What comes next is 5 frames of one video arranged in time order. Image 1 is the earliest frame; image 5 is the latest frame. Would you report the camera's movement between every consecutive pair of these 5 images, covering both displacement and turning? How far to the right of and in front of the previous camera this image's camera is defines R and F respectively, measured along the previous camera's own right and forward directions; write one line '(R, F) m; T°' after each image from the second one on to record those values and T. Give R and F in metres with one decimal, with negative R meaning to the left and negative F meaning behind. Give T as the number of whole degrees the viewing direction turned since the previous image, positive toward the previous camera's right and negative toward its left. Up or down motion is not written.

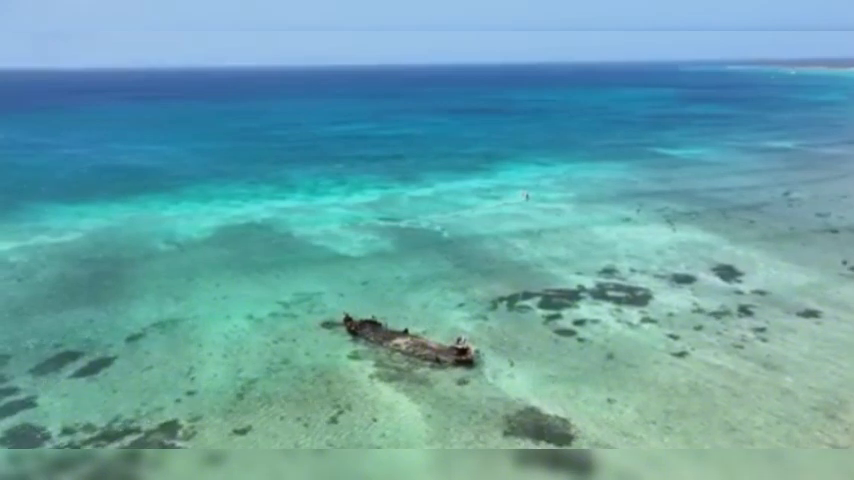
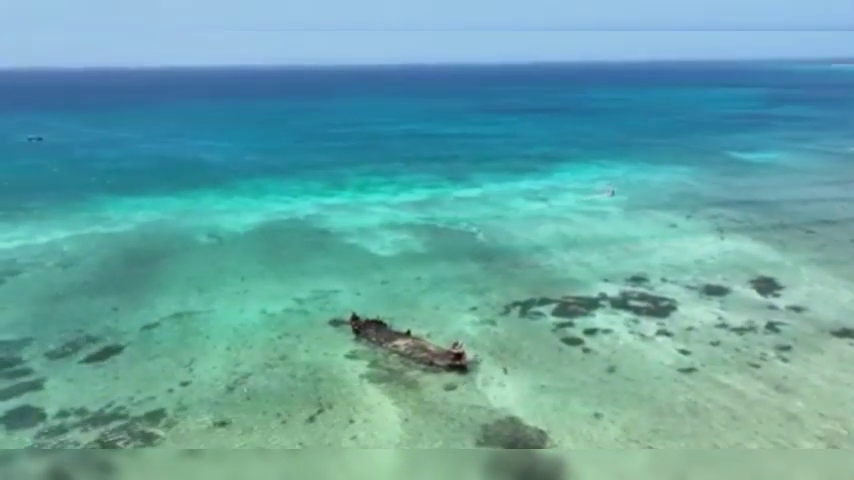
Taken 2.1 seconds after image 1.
(+2.4, +0.3) m; -7°
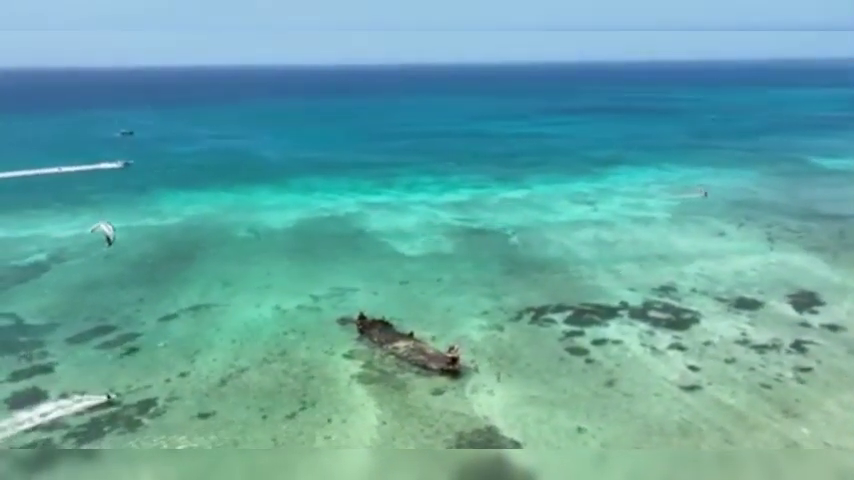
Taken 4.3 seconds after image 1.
(+2.3, +0.4) m; -7°
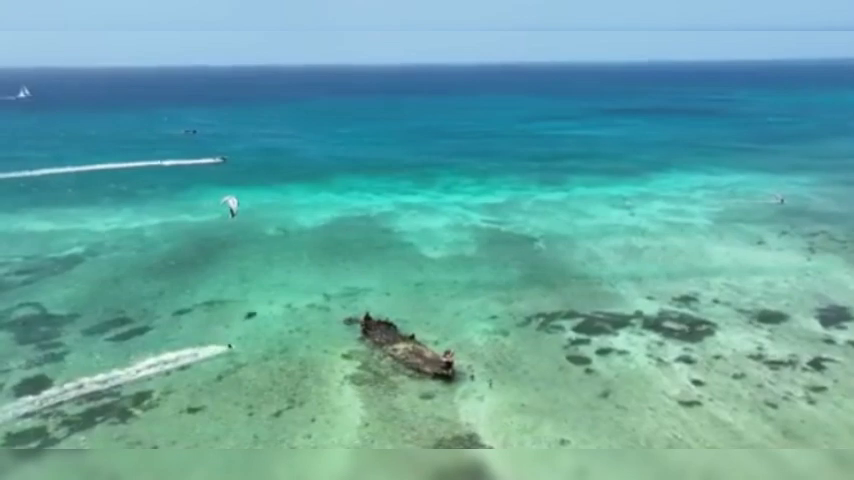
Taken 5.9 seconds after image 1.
(+1.8, +0.2) m; -5°
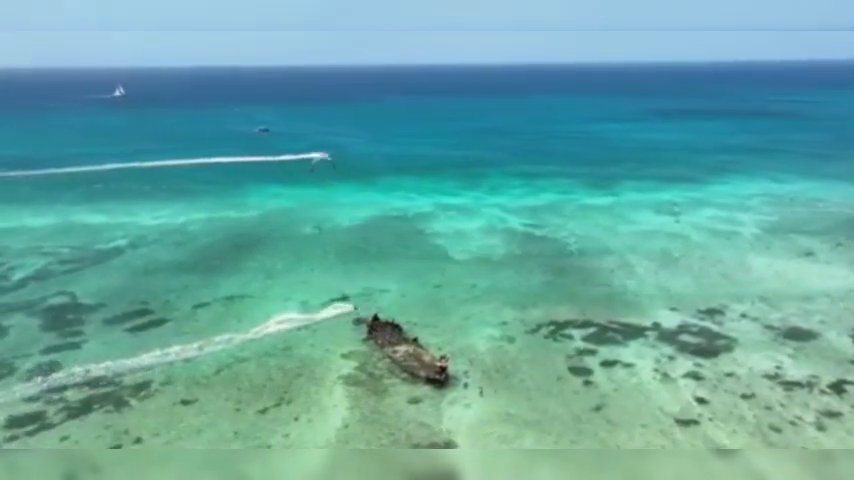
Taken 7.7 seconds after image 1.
(+2.1, +0.3) m; -6°
